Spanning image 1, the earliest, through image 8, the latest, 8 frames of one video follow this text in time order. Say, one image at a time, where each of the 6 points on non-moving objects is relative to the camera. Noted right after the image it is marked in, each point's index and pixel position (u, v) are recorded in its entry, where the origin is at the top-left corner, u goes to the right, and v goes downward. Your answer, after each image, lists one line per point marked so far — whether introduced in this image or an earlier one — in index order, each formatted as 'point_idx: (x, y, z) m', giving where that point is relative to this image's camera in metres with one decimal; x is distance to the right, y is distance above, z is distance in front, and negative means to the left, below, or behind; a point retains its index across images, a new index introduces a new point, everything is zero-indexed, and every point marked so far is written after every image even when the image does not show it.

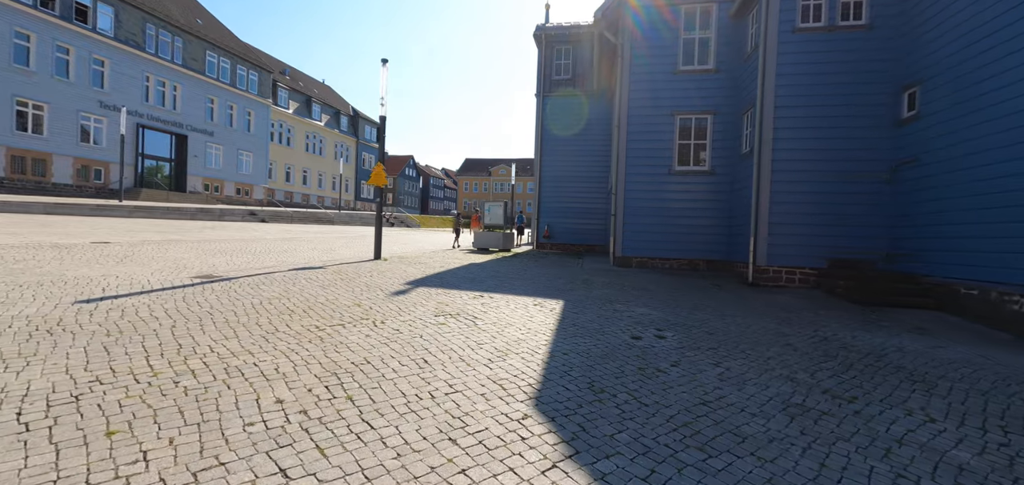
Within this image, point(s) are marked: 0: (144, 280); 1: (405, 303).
0: (-6.0, -0.6, +6.8) m
1: (-1.6, -0.9, +6.2) m
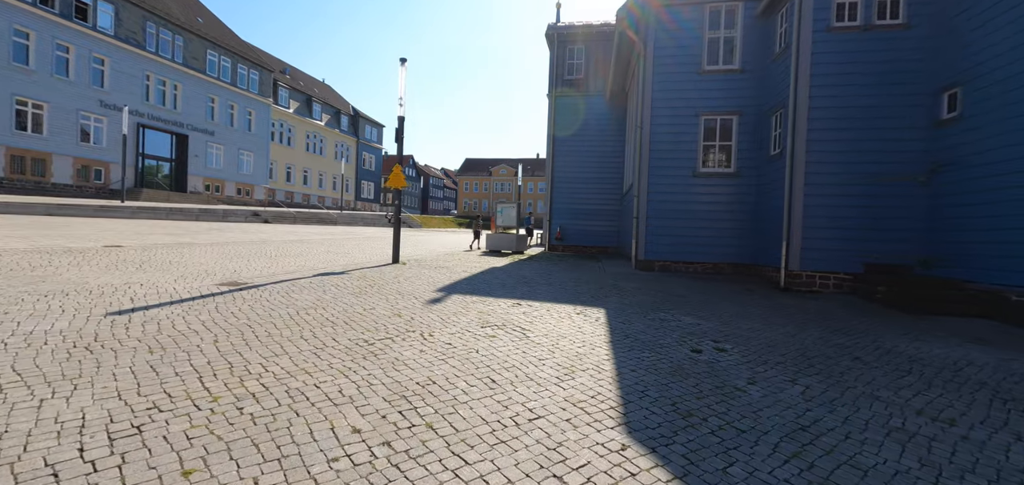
0: (-5.4, -0.7, +6.6) m
1: (-0.9, -1.0, +6.0) m
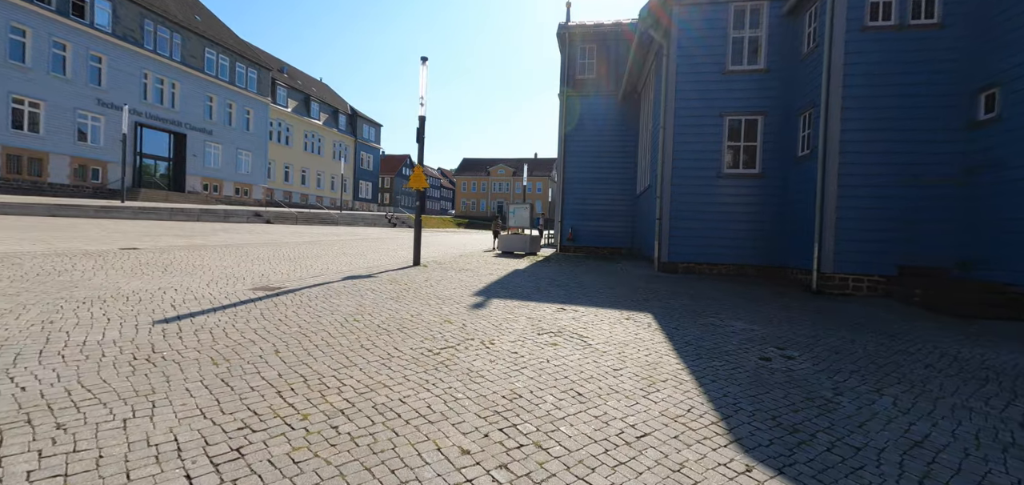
0: (-4.7, -0.8, +6.4) m
1: (-0.2, -1.1, +5.8) m
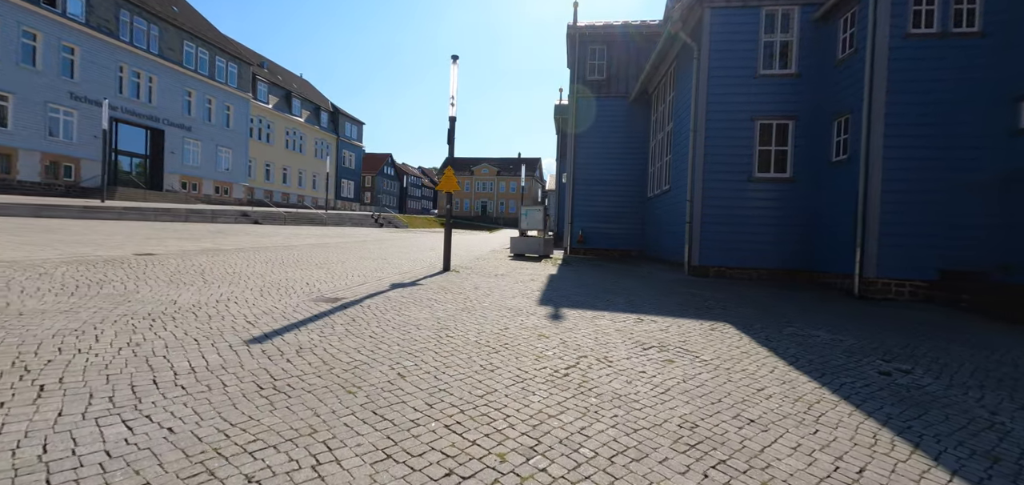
0: (-3.5, -0.9, +5.9) m
1: (+1.0, -1.2, +5.6) m
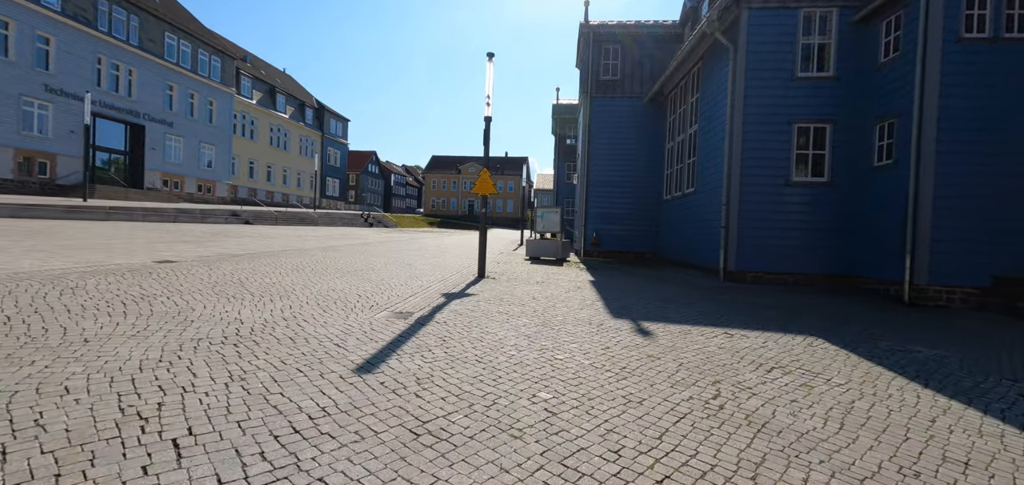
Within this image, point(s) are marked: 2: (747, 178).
0: (-2.2, -1.1, +5.4) m
1: (+2.3, -1.4, +5.2) m
2: (+7.1, +1.9, +12.4) m
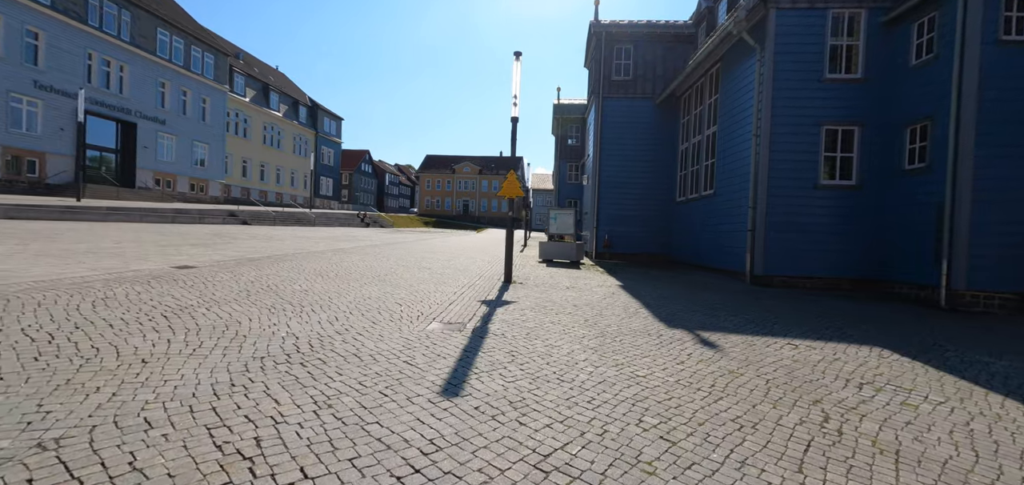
0: (-1.4, -1.2, +5.2) m
1: (+3.1, -1.5, +5.0) m
2: (+7.8, +1.8, +12.3) m
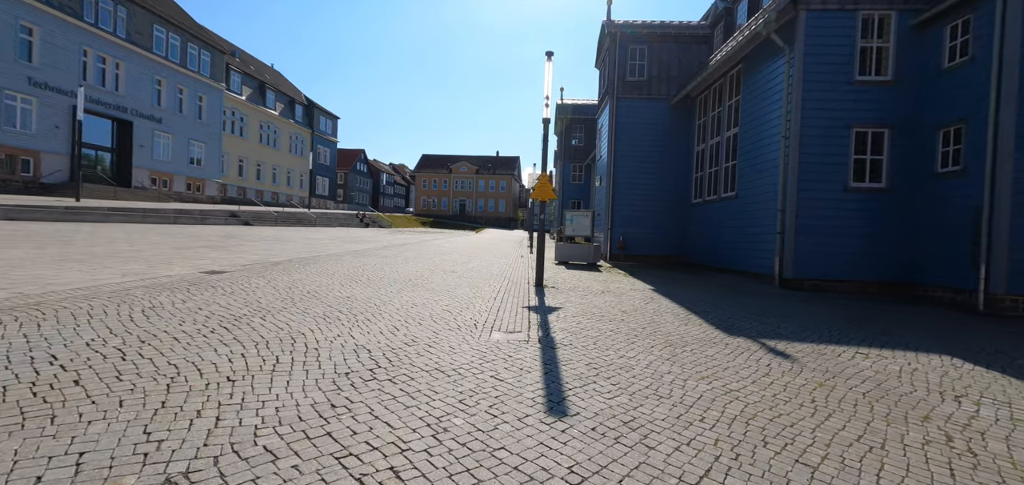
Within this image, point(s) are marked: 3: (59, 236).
0: (-0.4, -1.3, +5.0) m
1: (+4.0, -1.6, +4.9) m
2: (+8.6, +1.7, +12.2) m
3: (-15.7, +0.2, +14.5) m
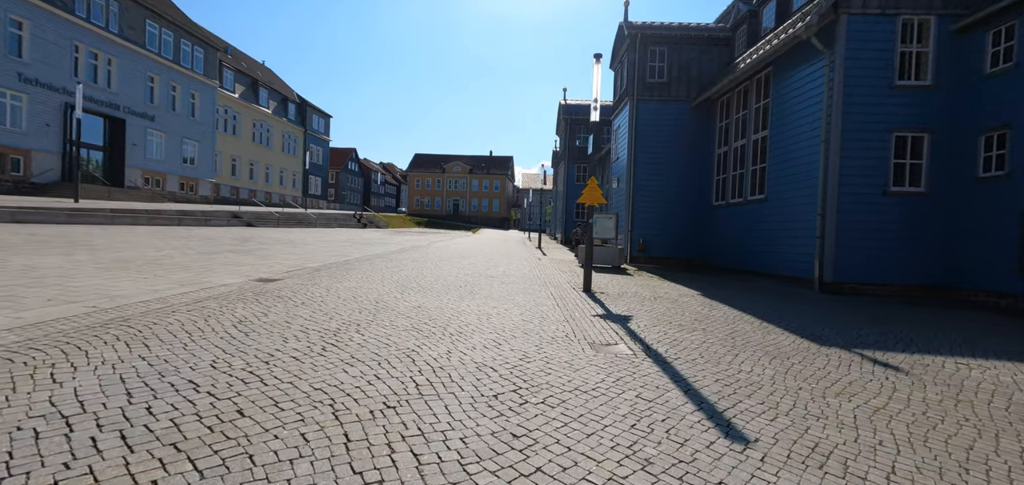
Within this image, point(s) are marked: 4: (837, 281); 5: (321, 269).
0: (+0.9, -1.4, +4.8) m
1: (+5.4, -1.7, +4.8) m
2: (+9.8, +1.6, +12.2) m
3: (-14.5, +0.1, +14.0) m
4: (+9.6, -1.1, +12.2) m
5: (-5.0, -0.7, +11.0) m
